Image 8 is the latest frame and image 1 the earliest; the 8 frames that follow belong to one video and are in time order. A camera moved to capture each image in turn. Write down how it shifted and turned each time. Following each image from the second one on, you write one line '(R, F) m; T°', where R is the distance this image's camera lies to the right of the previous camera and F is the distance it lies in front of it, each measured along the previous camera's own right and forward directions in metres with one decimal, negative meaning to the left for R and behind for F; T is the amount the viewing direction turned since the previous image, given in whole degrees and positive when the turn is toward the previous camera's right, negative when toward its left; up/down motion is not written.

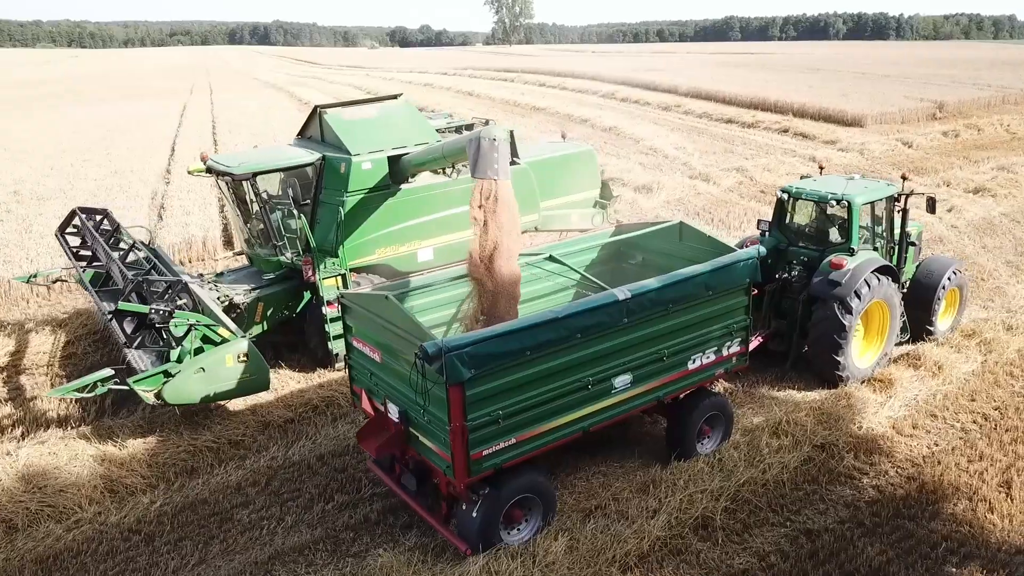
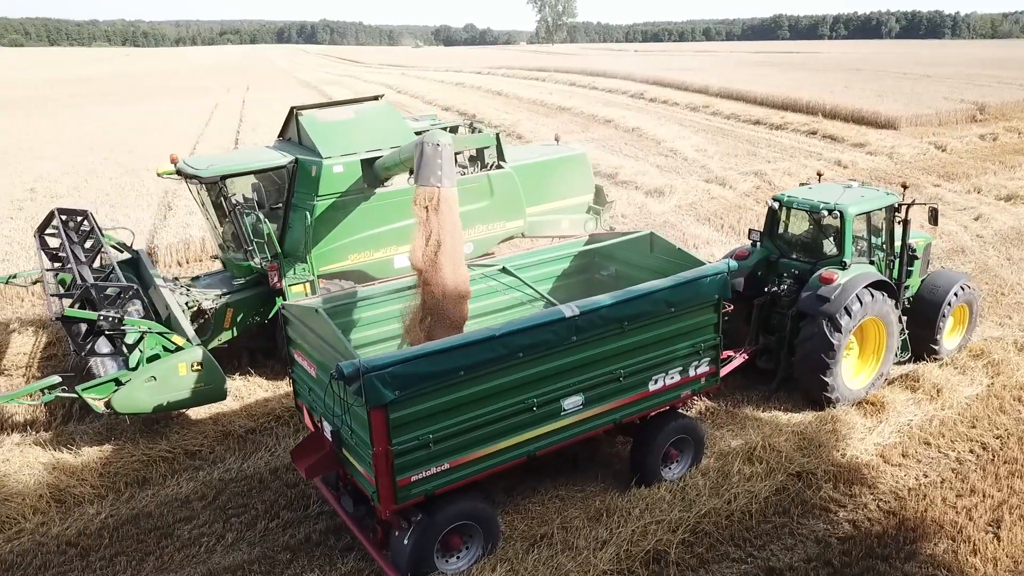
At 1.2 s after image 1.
(+0.6, +0.3) m; -3°
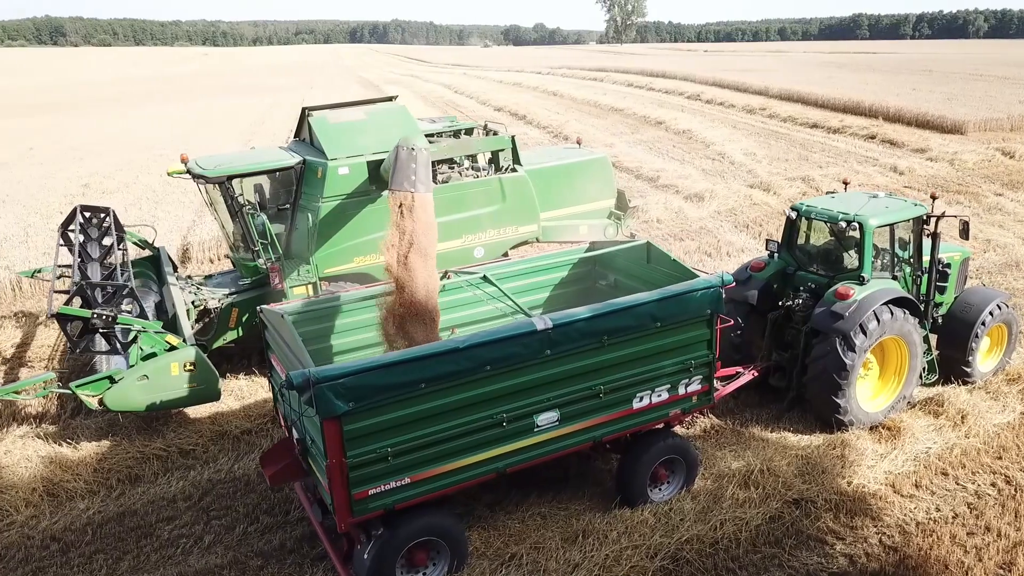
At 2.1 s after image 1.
(+0.5, +0.2) m; -4°
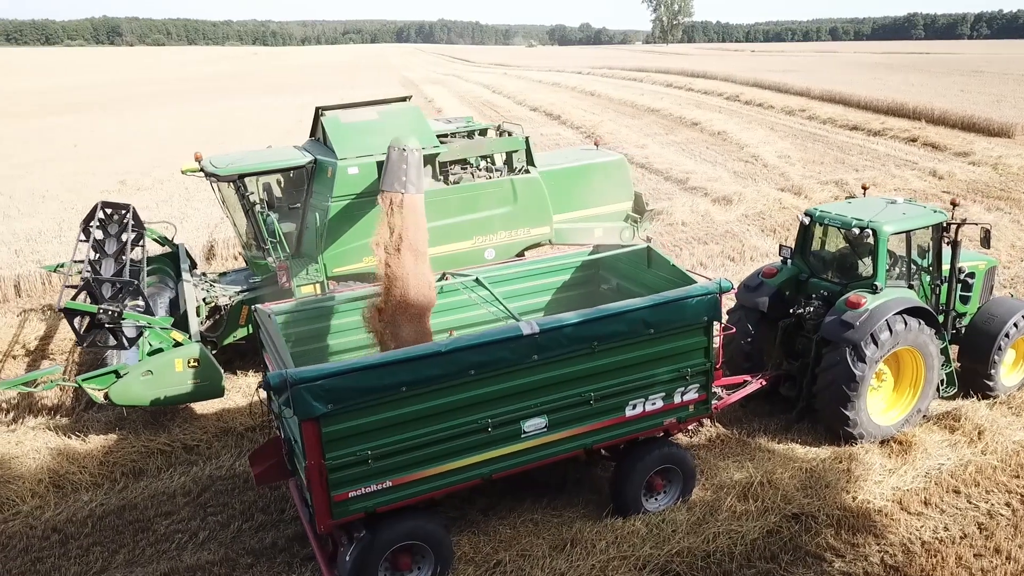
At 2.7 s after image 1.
(+0.3, +0.1) m; -3°
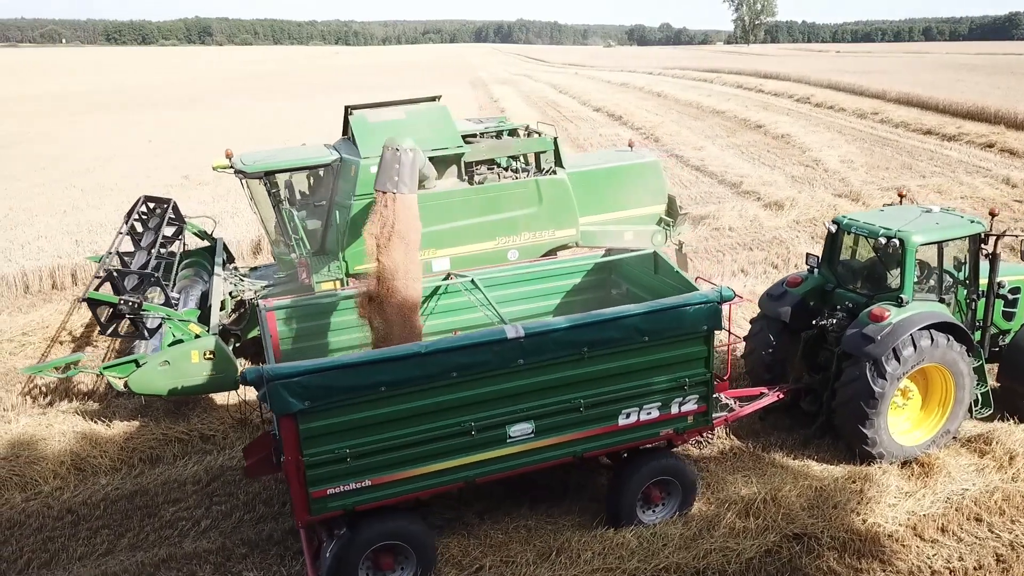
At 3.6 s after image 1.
(+0.5, +0.1) m; -5°
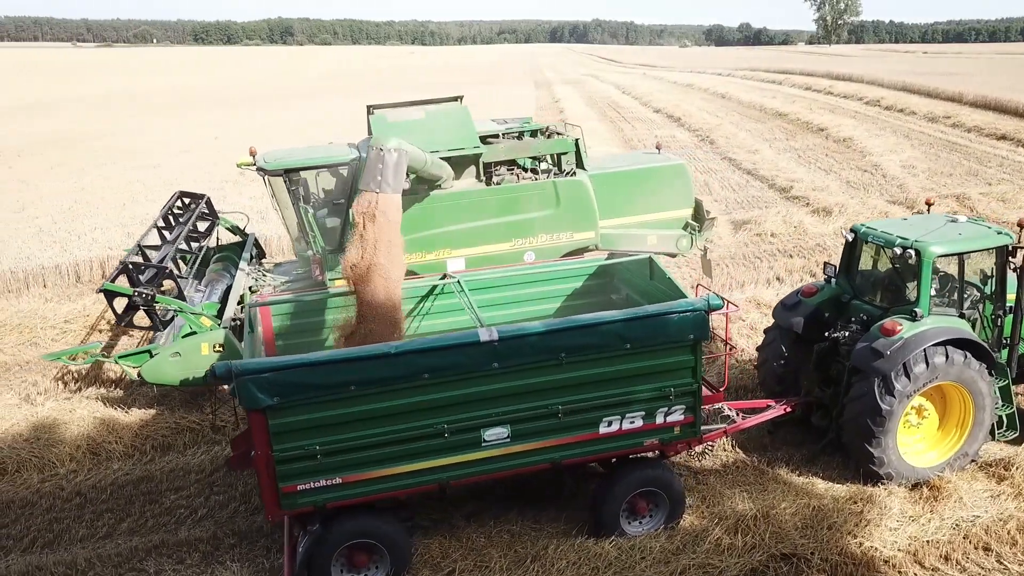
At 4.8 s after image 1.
(+0.5, +0.1) m; -5°
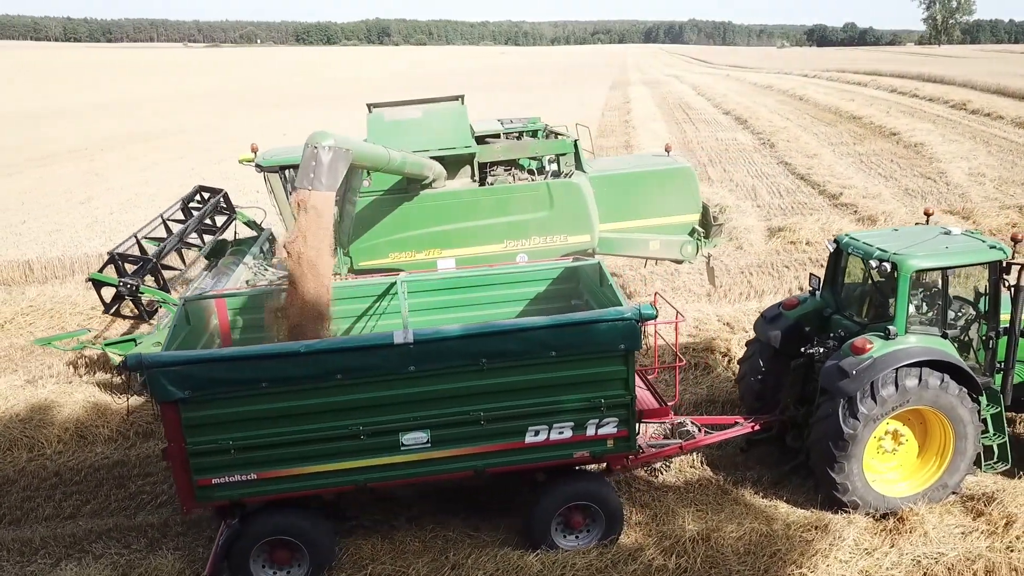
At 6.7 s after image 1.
(+0.9, +0.1) m; -5°
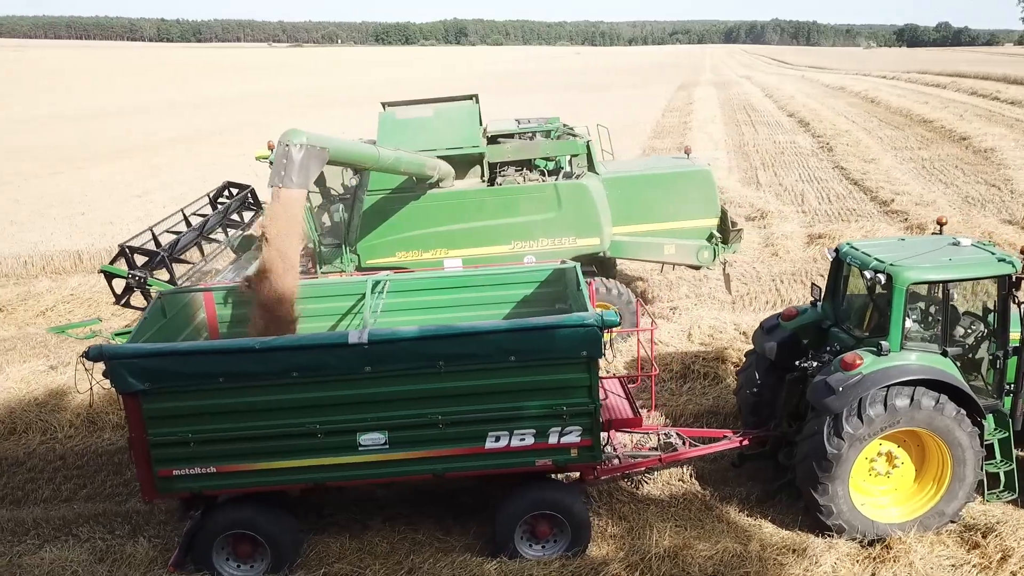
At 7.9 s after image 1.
(+0.6, +0.1) m; -5°
